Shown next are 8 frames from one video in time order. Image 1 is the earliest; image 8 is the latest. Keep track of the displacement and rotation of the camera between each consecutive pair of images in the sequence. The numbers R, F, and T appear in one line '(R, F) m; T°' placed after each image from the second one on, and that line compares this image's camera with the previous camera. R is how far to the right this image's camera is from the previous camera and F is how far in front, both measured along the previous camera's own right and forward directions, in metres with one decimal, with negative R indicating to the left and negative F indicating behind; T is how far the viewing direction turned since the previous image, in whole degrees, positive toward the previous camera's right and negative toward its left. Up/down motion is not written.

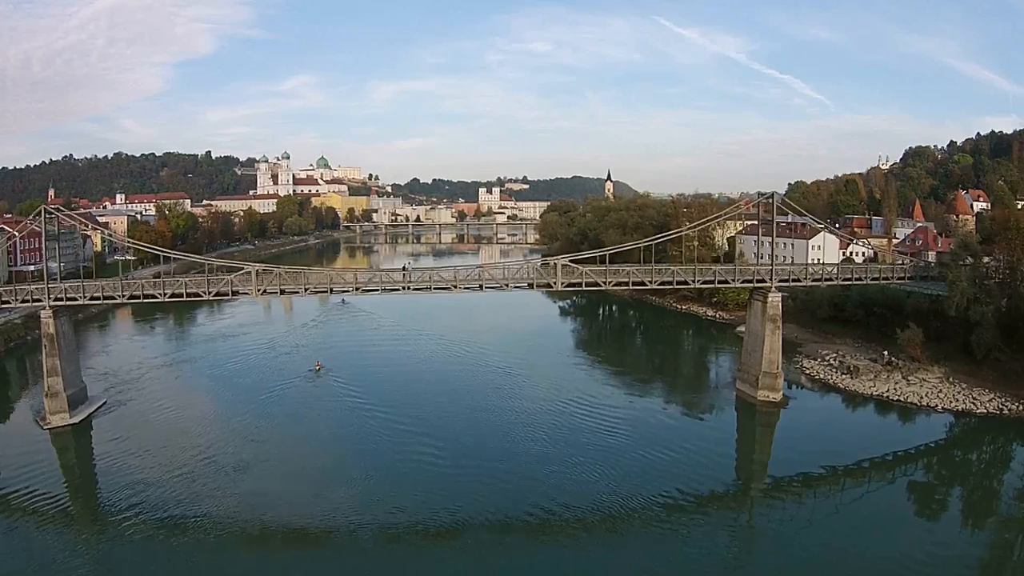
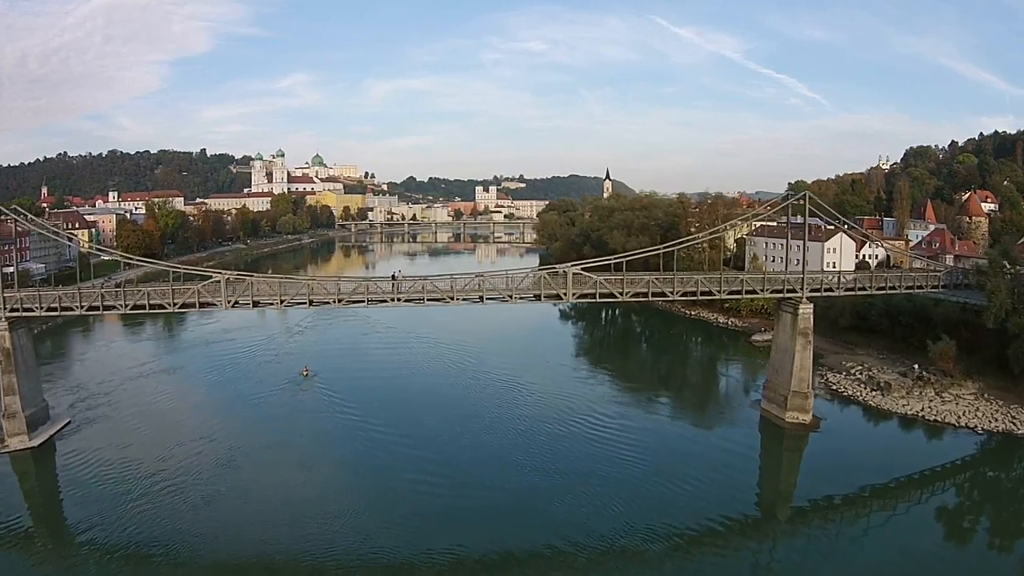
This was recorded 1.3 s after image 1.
(-0.2, +1.6) m; 0°
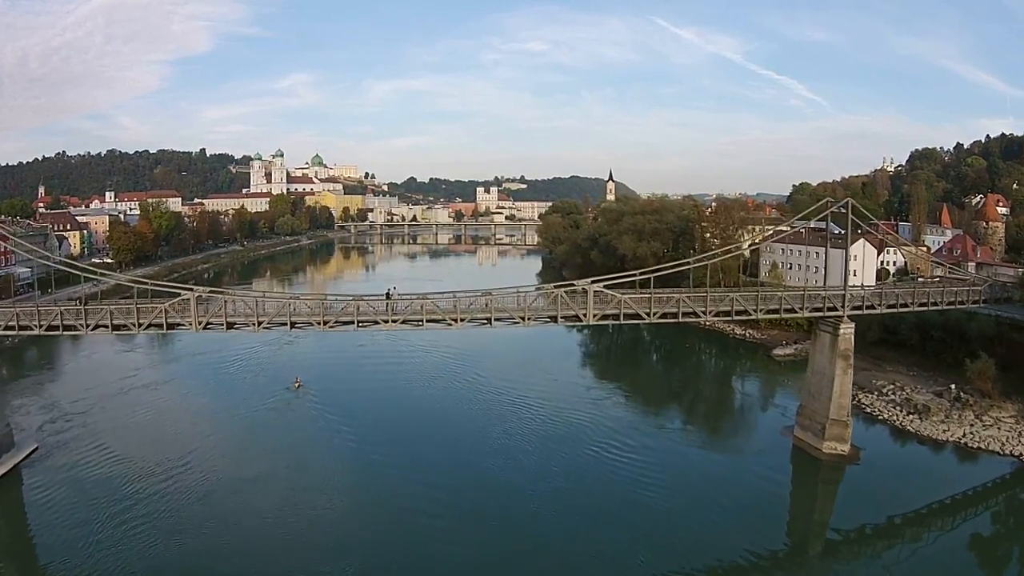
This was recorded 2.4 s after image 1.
(-0.2, +1.4) m; 0°
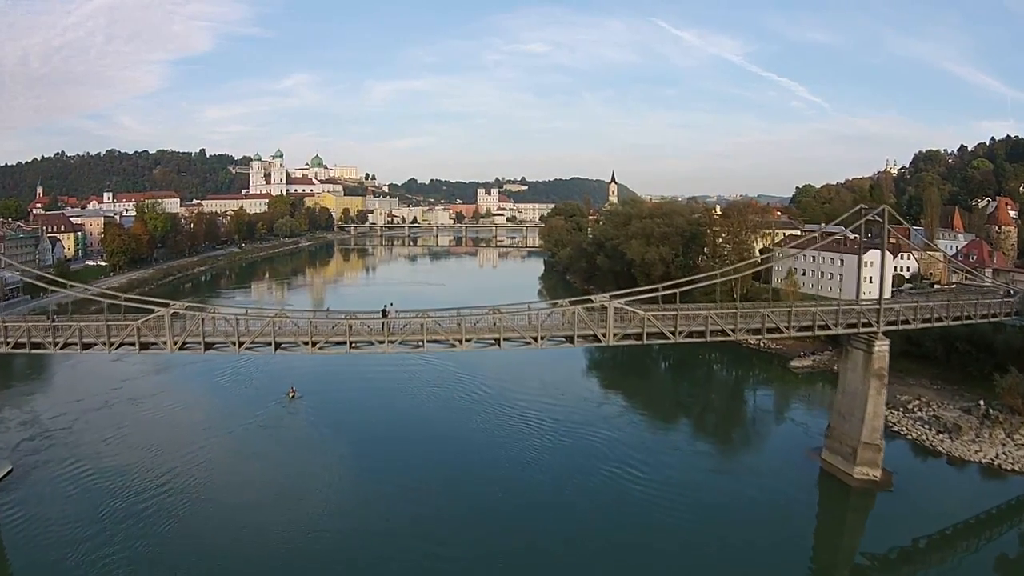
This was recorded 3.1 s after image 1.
(-0.2, +1.0) m; 0°
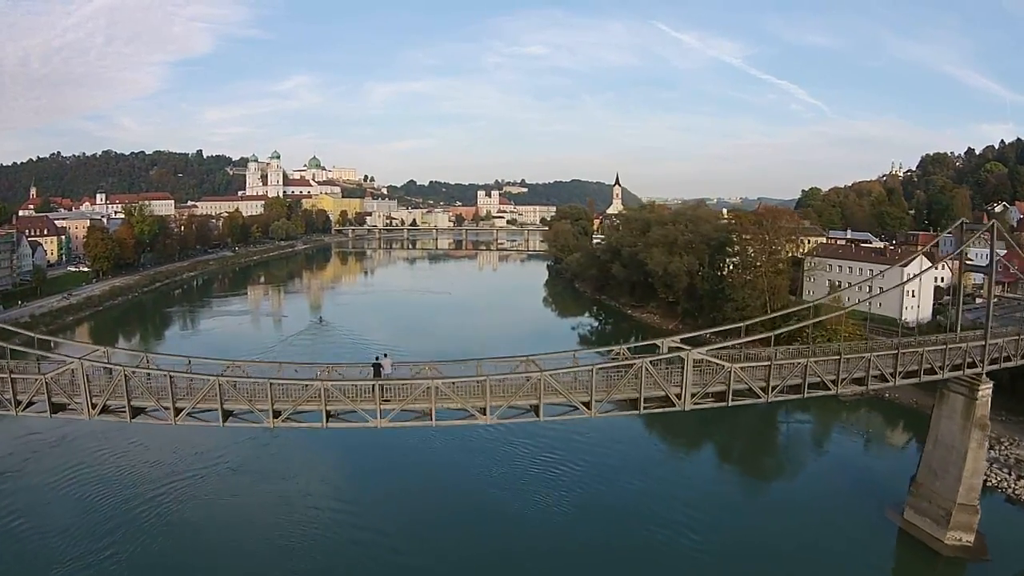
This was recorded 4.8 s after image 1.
(-0.4, +2.4) m; 0°
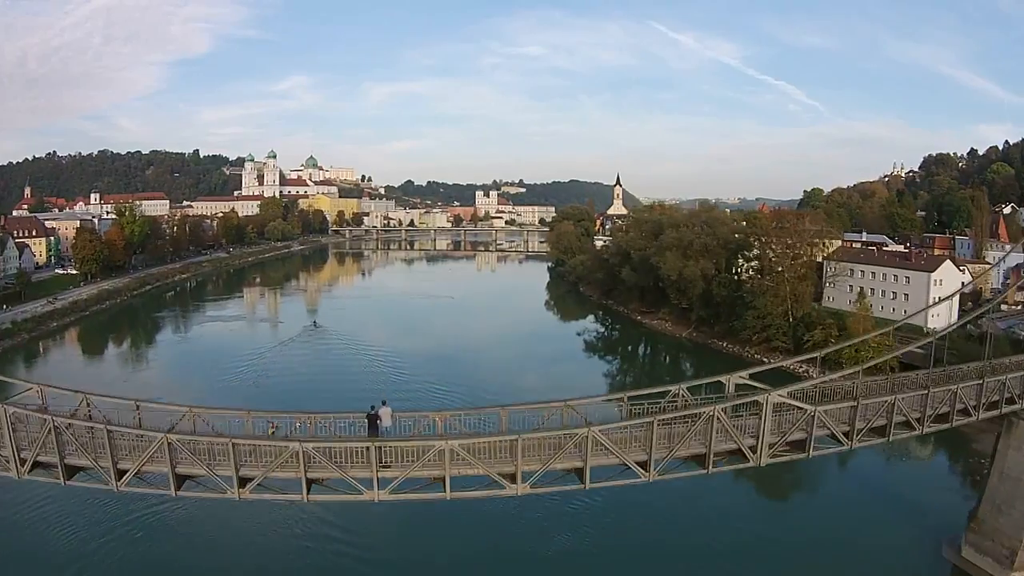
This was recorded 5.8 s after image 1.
(-0.3, +1.4) m; 0°
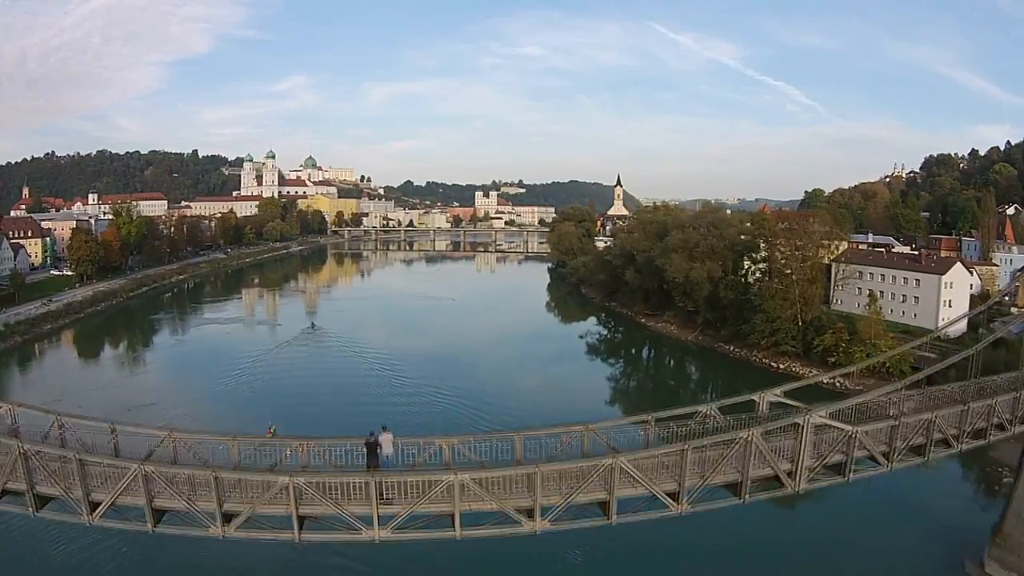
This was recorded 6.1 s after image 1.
(-0.1, +0.5) m; 0°
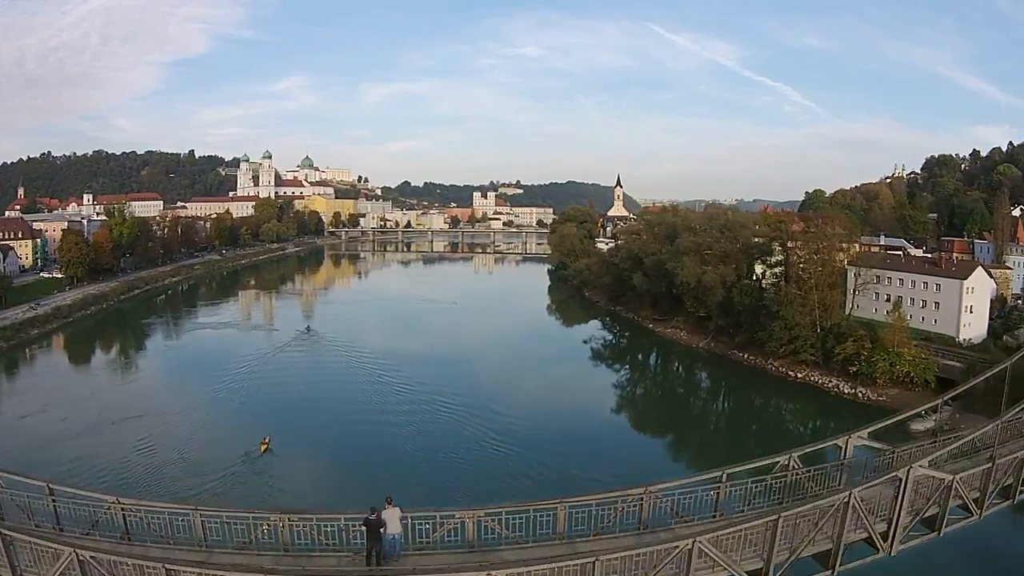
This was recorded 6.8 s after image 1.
(-0.2, +1.0) m; 0°
